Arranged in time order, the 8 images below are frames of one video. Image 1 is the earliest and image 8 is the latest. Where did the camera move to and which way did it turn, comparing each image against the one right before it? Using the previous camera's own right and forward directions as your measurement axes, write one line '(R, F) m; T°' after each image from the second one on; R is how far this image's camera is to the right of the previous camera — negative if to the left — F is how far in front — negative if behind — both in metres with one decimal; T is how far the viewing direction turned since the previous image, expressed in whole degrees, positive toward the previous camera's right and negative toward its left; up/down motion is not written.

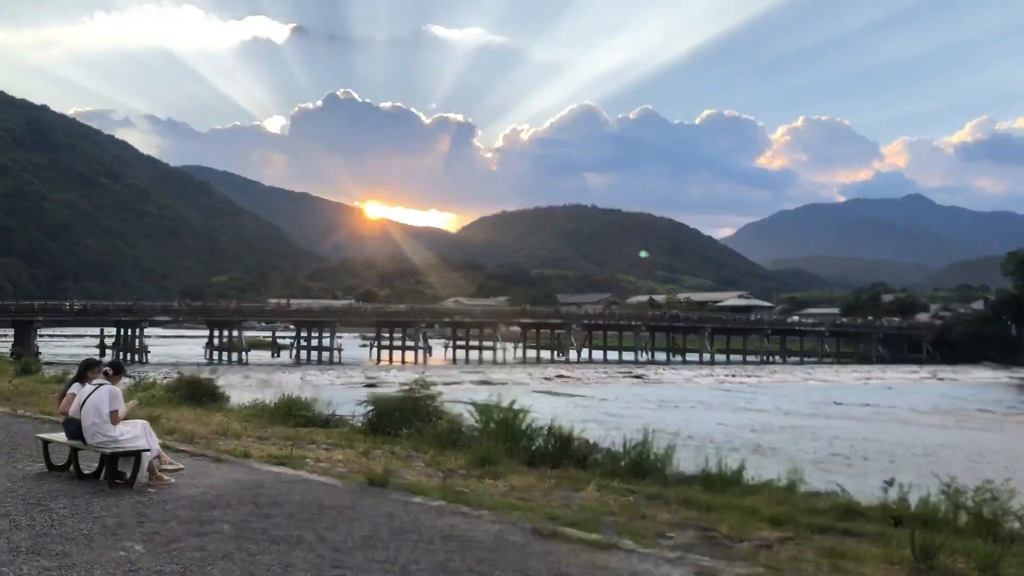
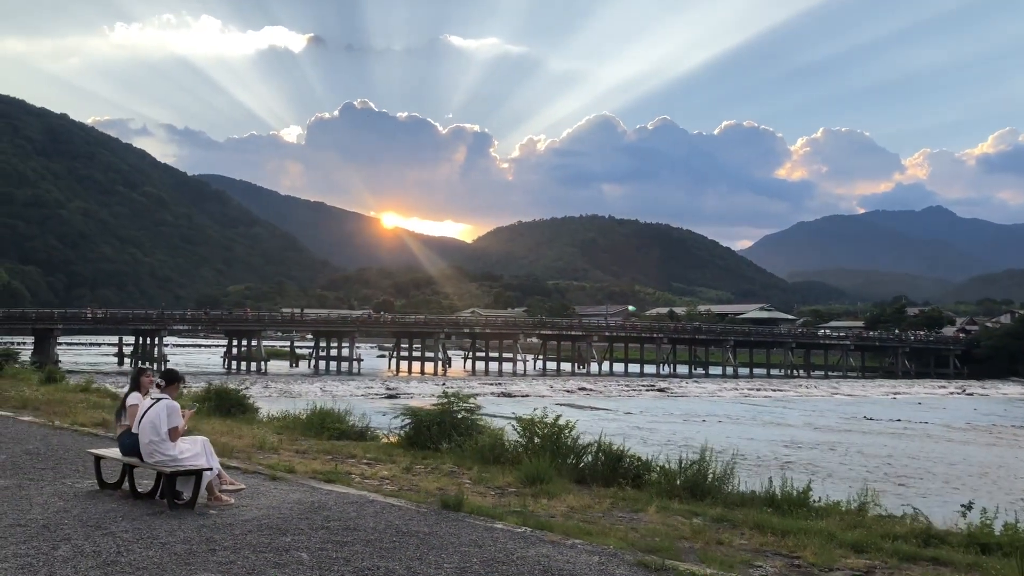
(-0.4, +0.3) m; -1°
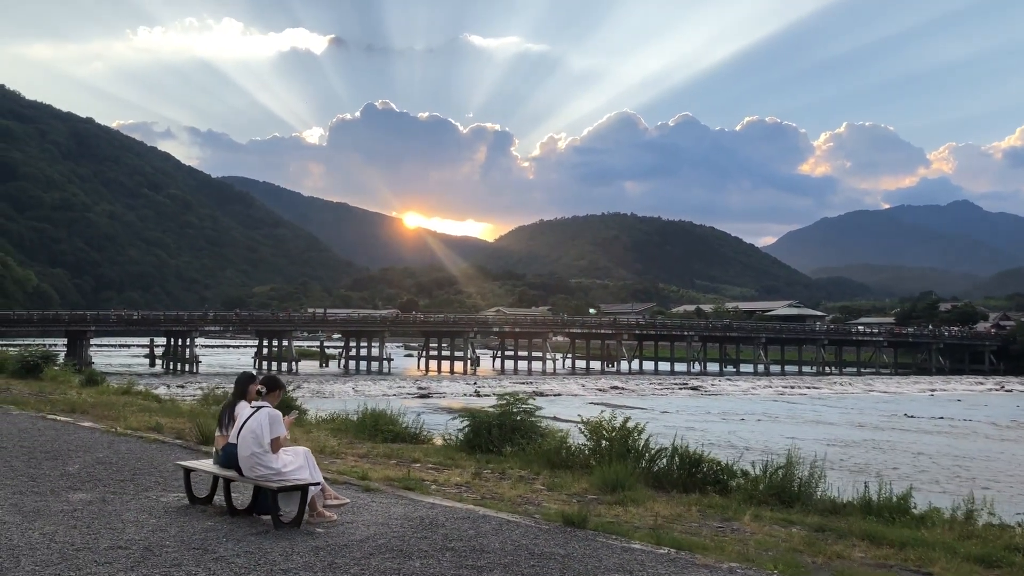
(-0.5, +0.4) m; -1°
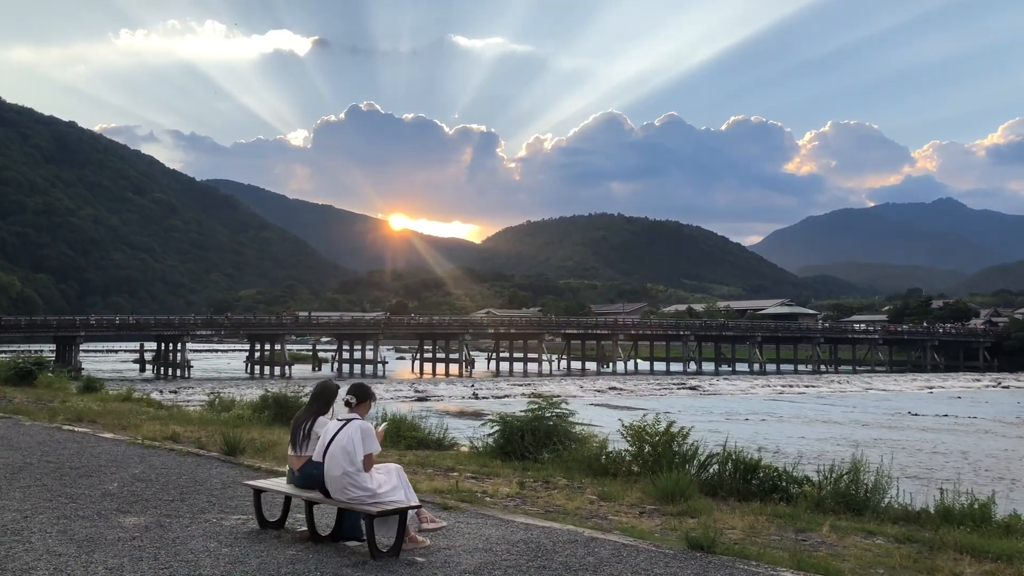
(-0.5, +0.5) m; +1°
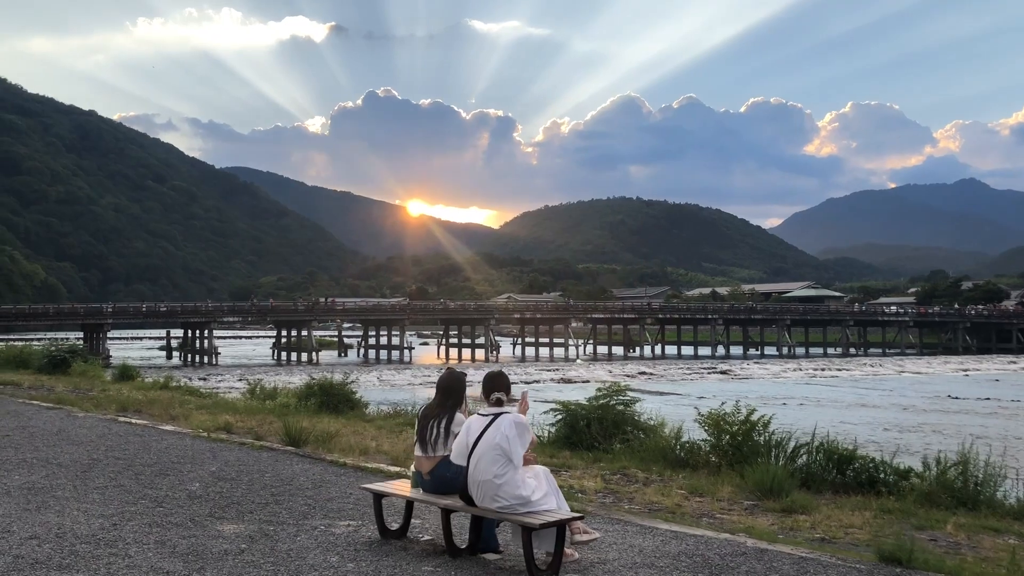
(-0.5, +0.5) m; -1°
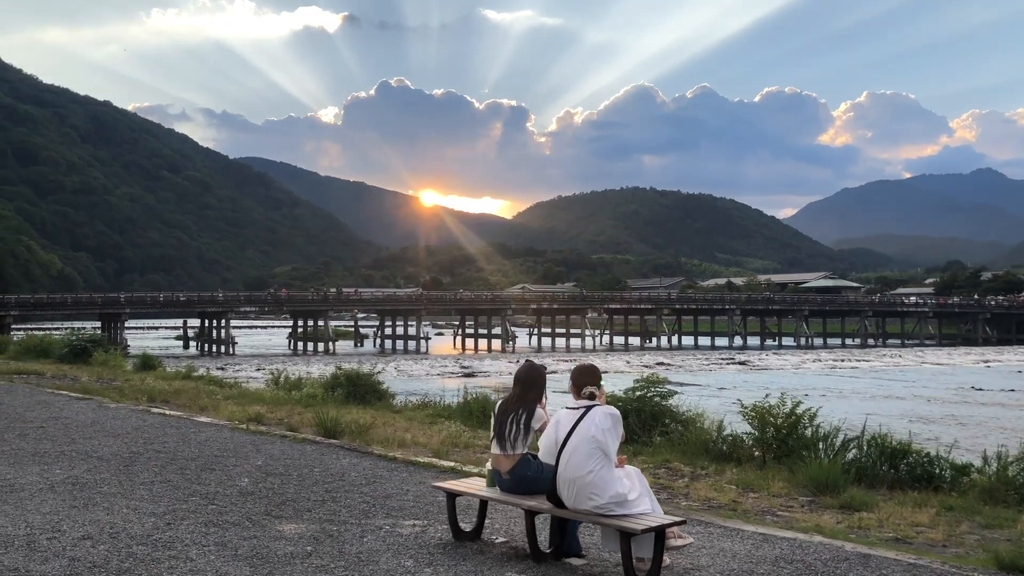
(-0.3, +0.2) m; -1°
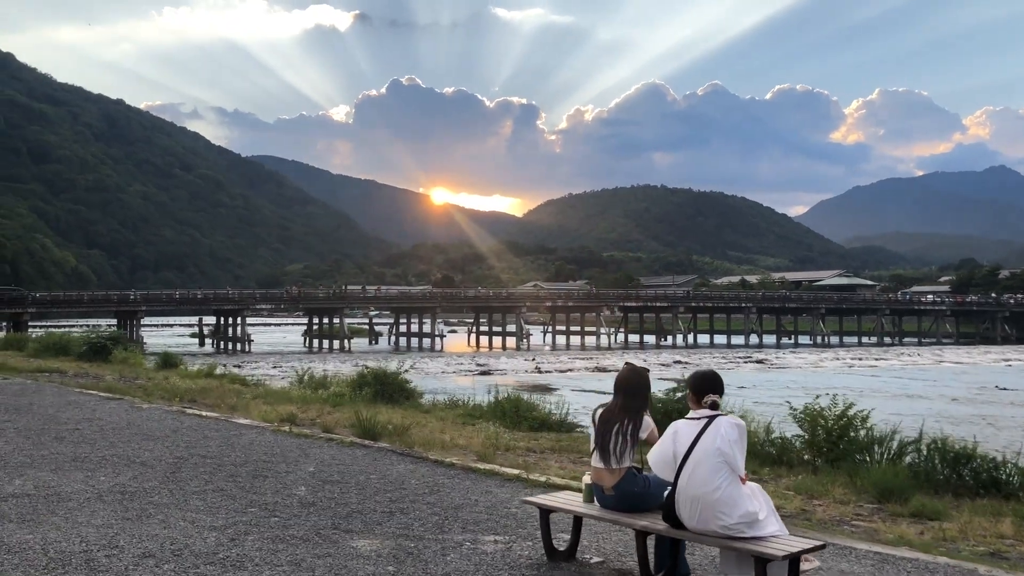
(-0.3, +0.3) m; -1°
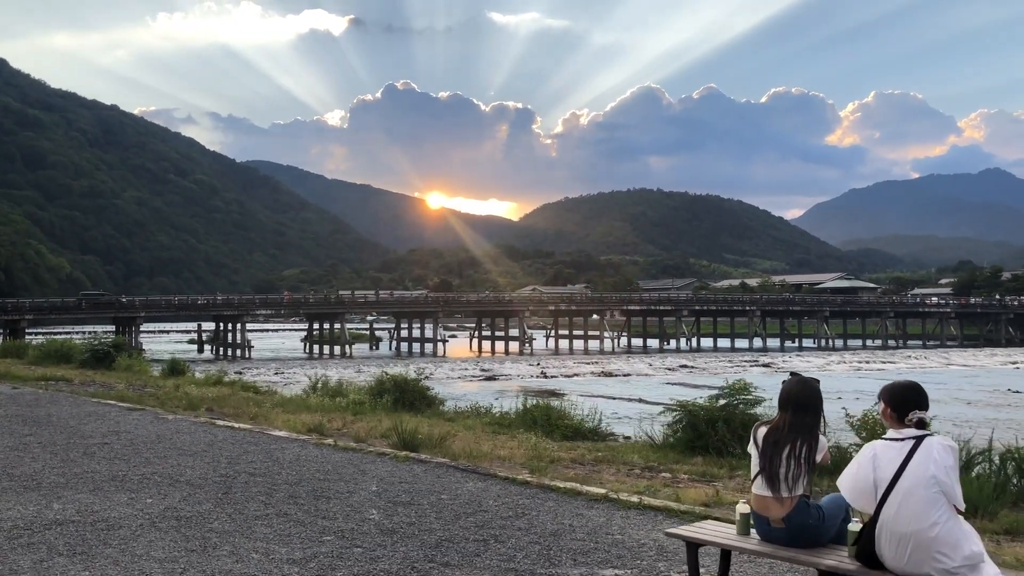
(-0.4, +0.4) m; 0°
